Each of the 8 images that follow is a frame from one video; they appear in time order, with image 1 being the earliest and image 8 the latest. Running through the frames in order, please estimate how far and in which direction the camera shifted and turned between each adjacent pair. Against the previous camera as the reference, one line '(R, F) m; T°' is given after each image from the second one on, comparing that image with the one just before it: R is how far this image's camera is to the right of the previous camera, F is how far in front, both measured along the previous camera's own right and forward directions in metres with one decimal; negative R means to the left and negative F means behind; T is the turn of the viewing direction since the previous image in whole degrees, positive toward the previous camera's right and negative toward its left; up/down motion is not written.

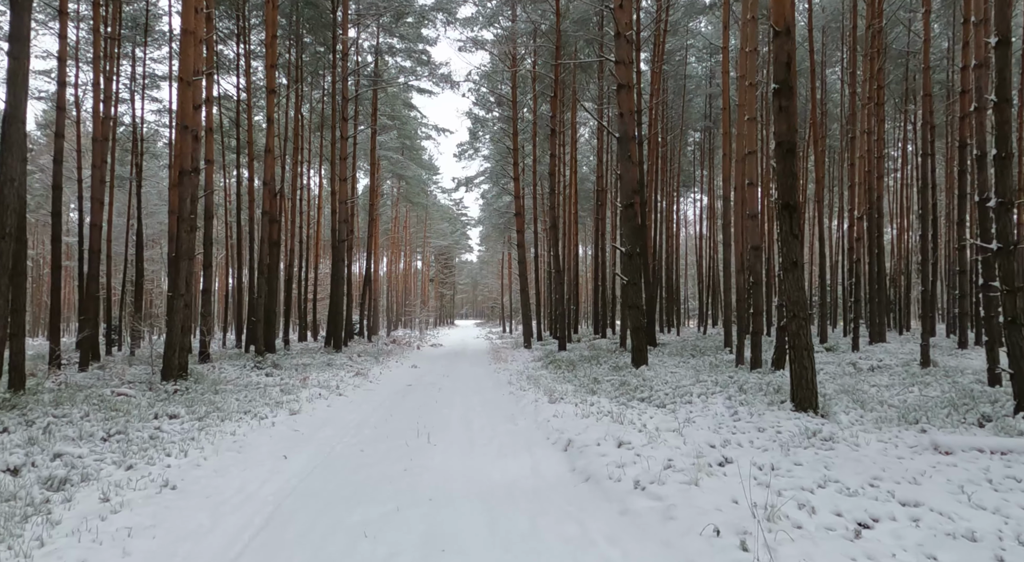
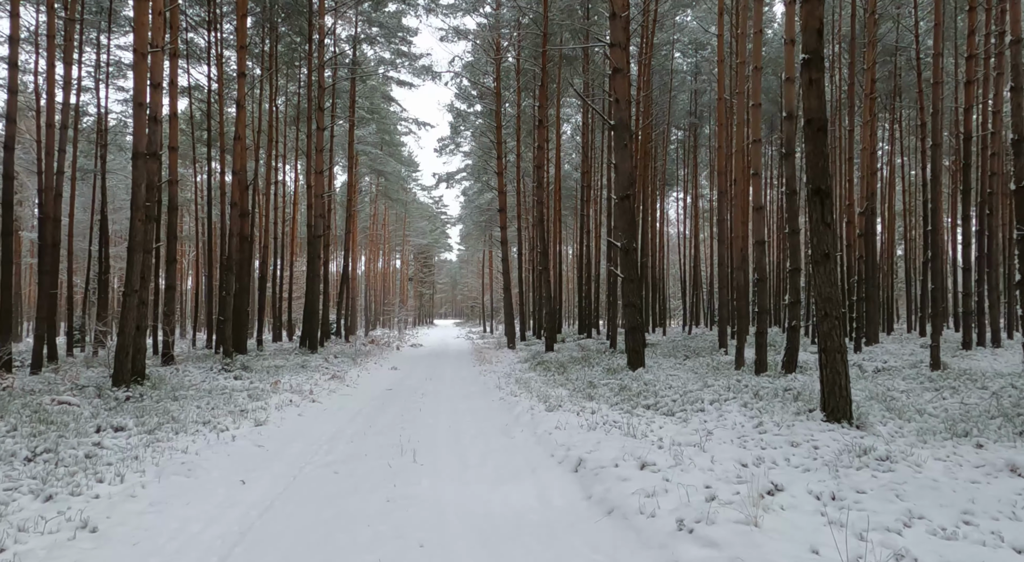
(-0.2, +0.9) m; +2°
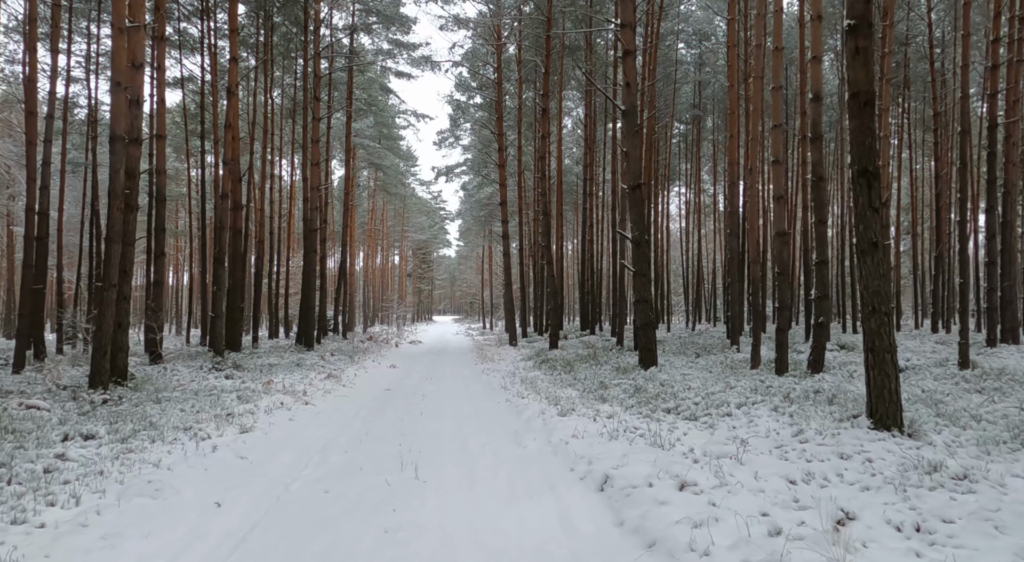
(-0.1, +0.6) m; 0°
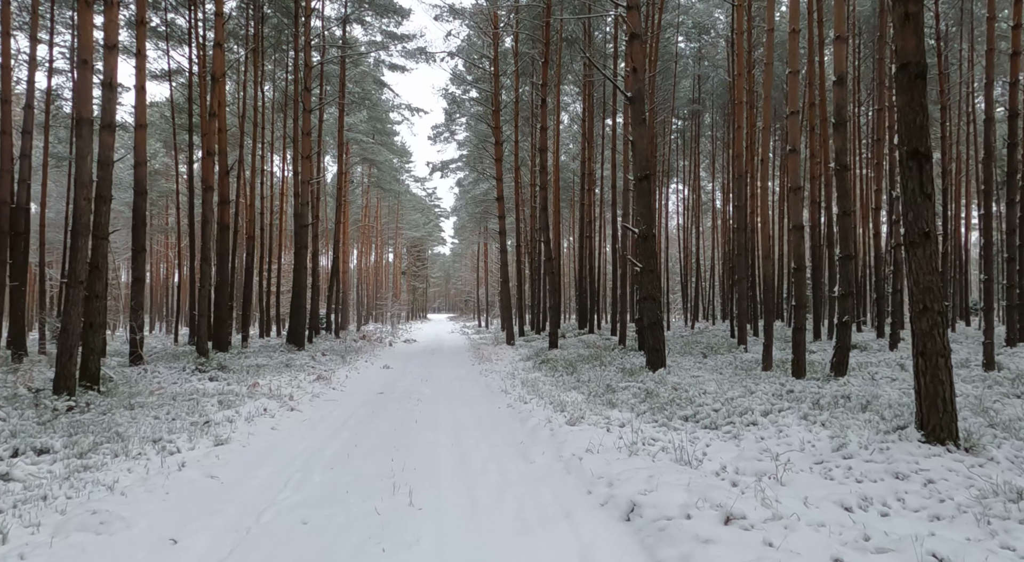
(-0.1, +0.6) m; 0°
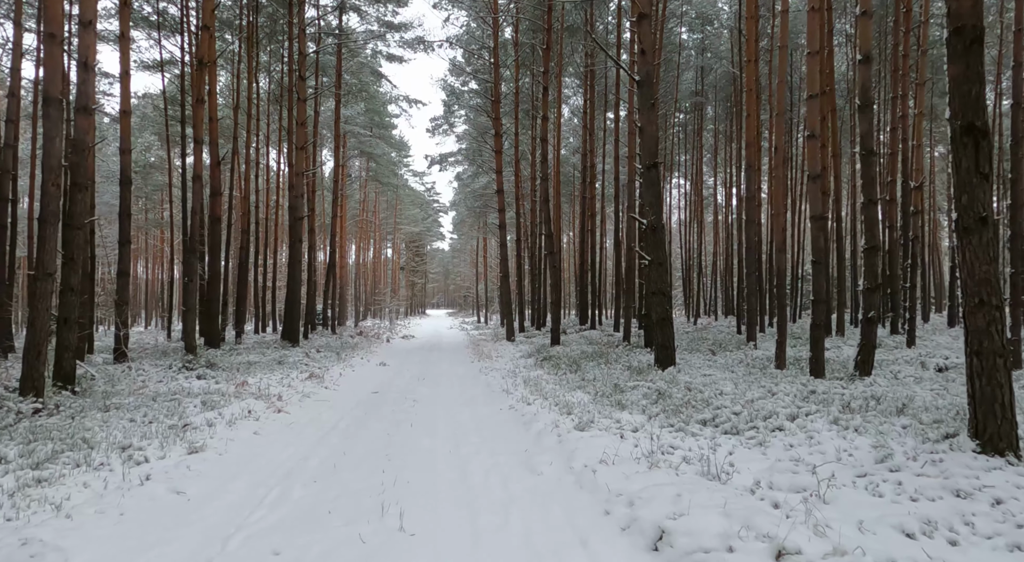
(0.0, +0.6) m; 0°
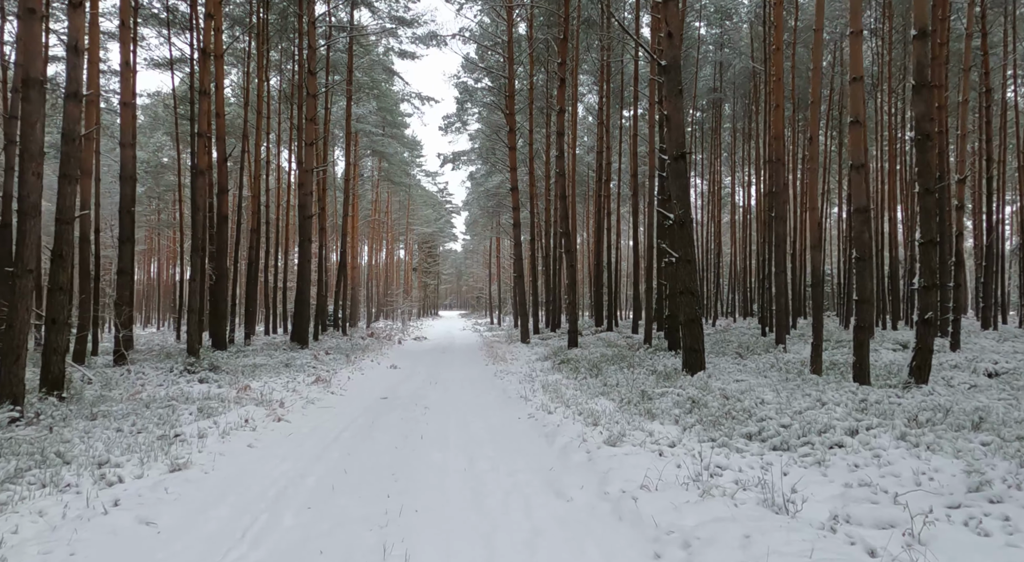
(-0.1, +0.7) m; -1°
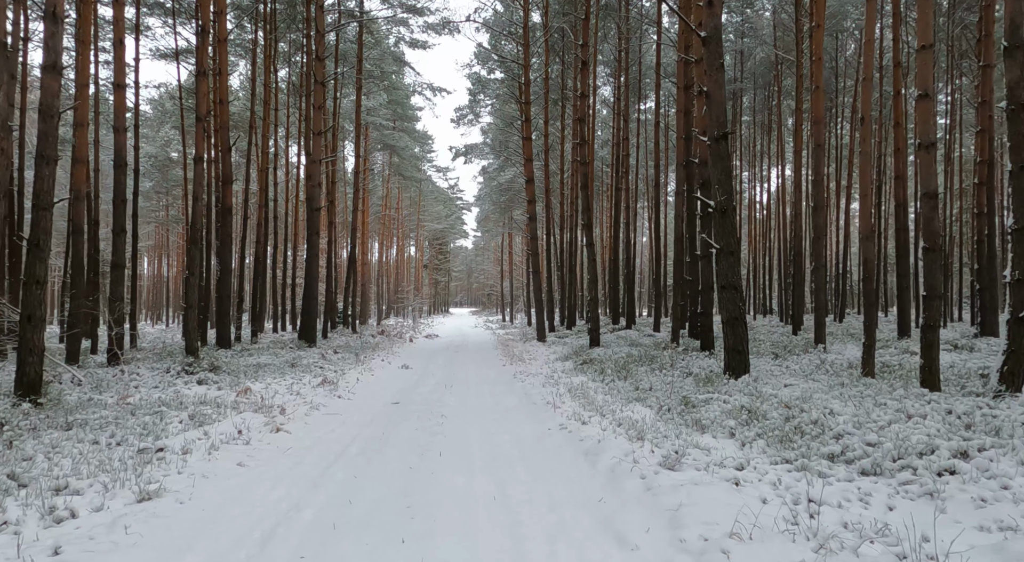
(-0.2, +0.9) m; -1°
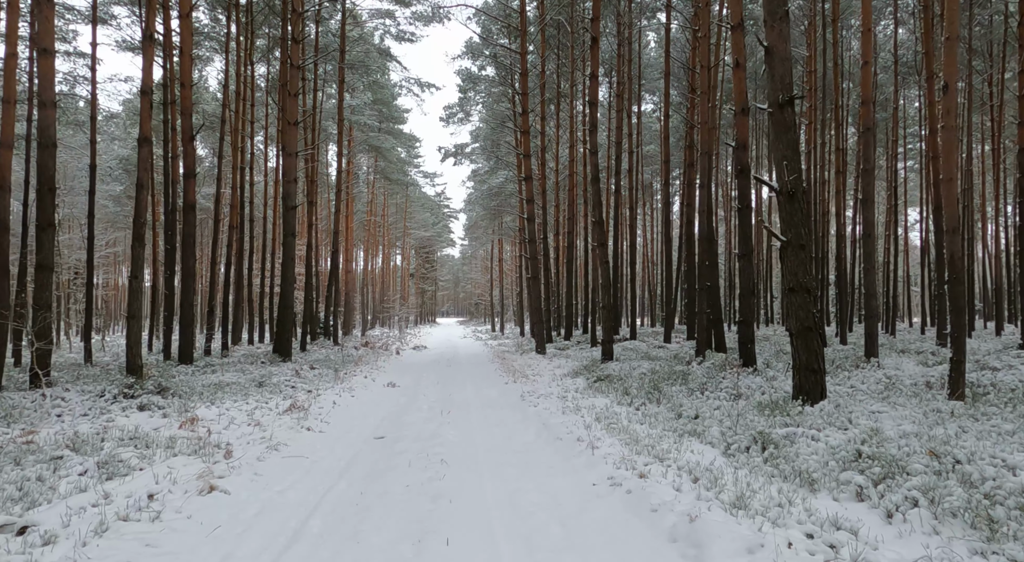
(-0.3, +1.8) m; +1°
